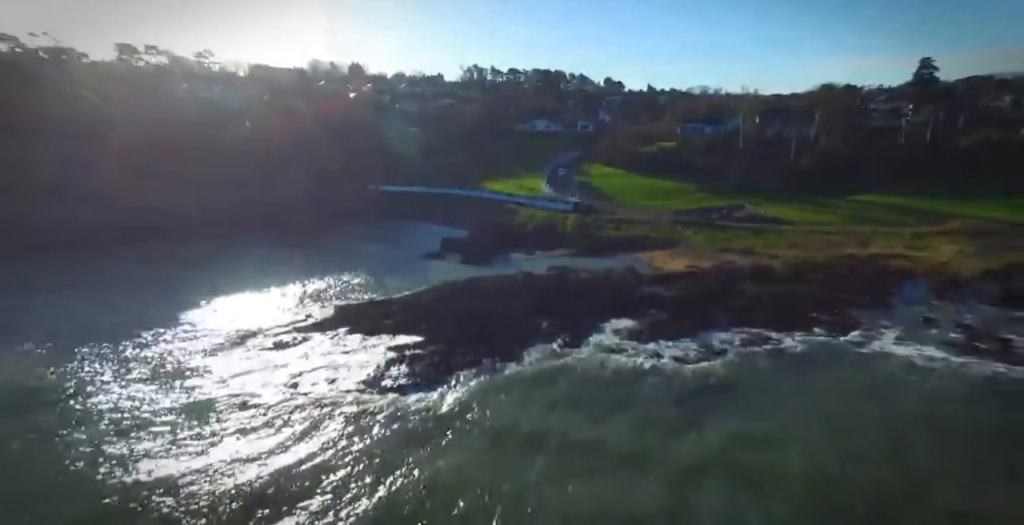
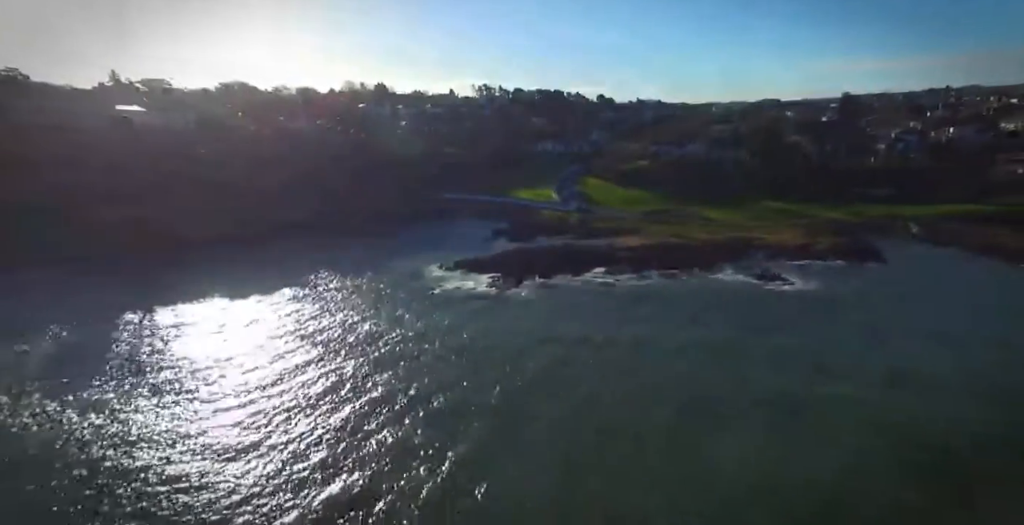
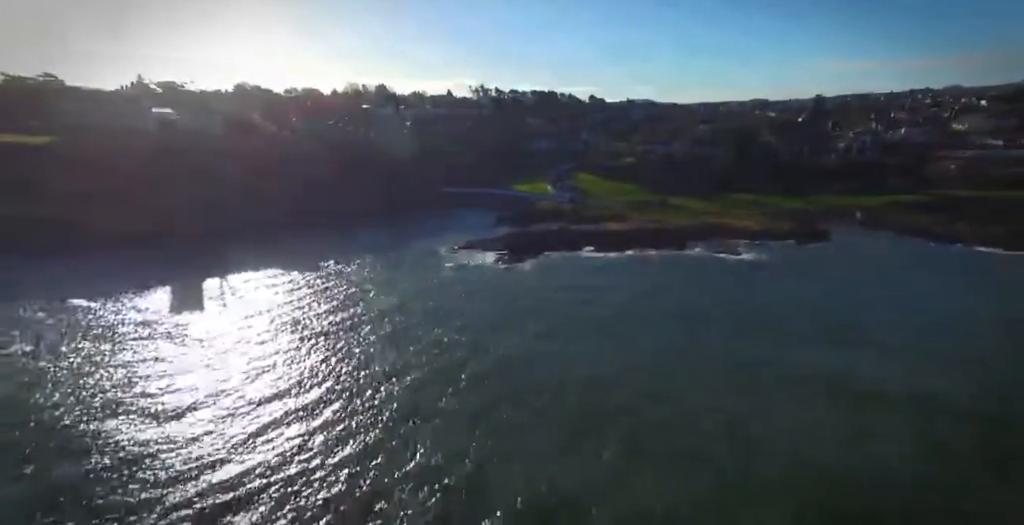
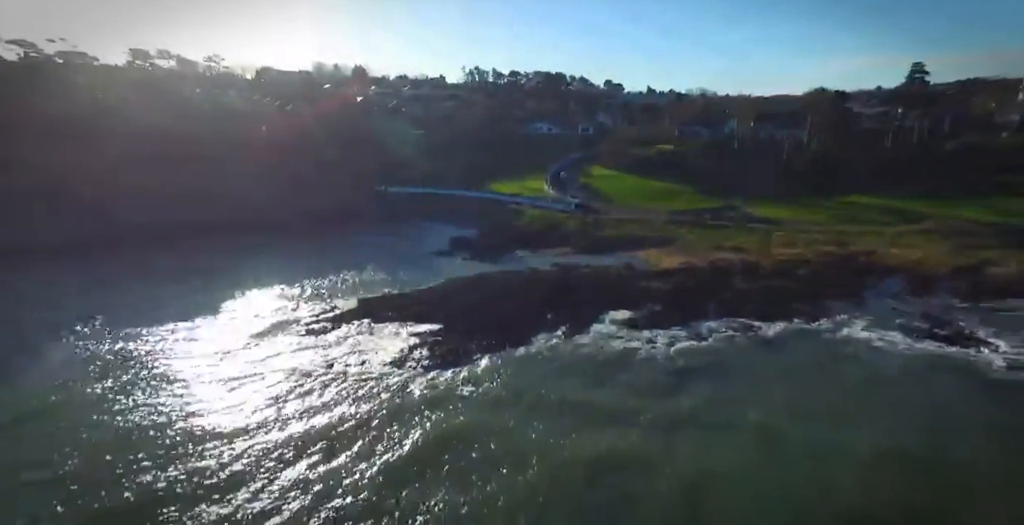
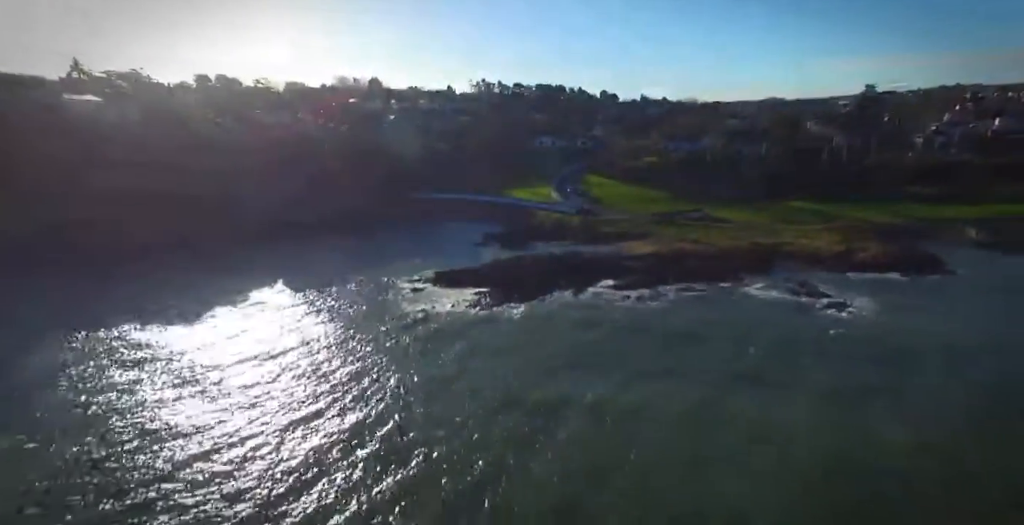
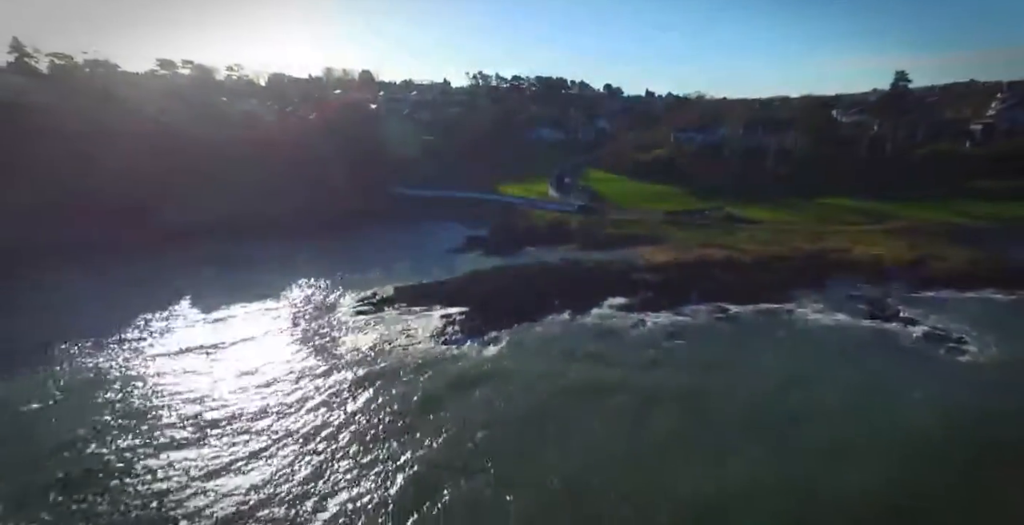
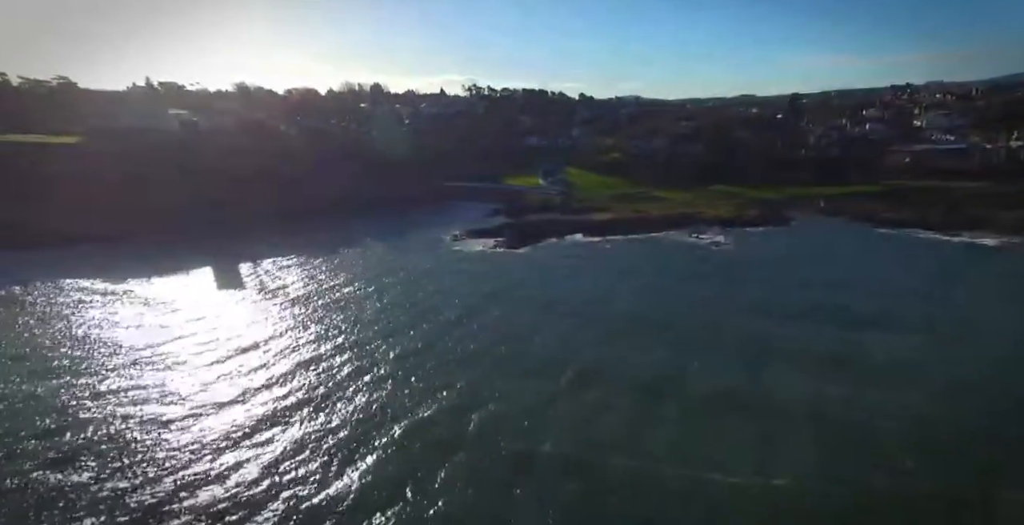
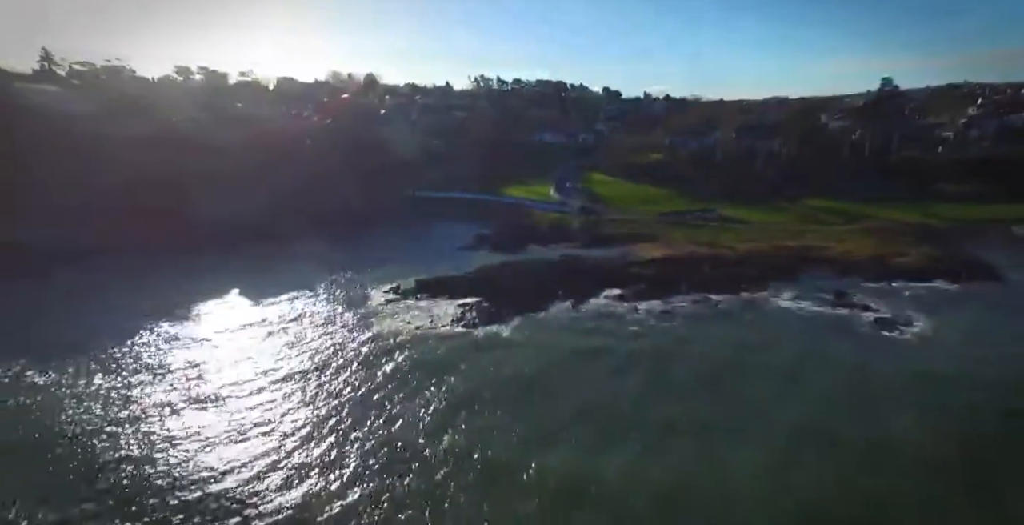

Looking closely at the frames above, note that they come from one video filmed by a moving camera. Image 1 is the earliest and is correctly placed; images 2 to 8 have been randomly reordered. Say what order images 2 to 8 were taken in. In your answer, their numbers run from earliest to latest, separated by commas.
4, 6, 8, 5, 2, 3, 7
